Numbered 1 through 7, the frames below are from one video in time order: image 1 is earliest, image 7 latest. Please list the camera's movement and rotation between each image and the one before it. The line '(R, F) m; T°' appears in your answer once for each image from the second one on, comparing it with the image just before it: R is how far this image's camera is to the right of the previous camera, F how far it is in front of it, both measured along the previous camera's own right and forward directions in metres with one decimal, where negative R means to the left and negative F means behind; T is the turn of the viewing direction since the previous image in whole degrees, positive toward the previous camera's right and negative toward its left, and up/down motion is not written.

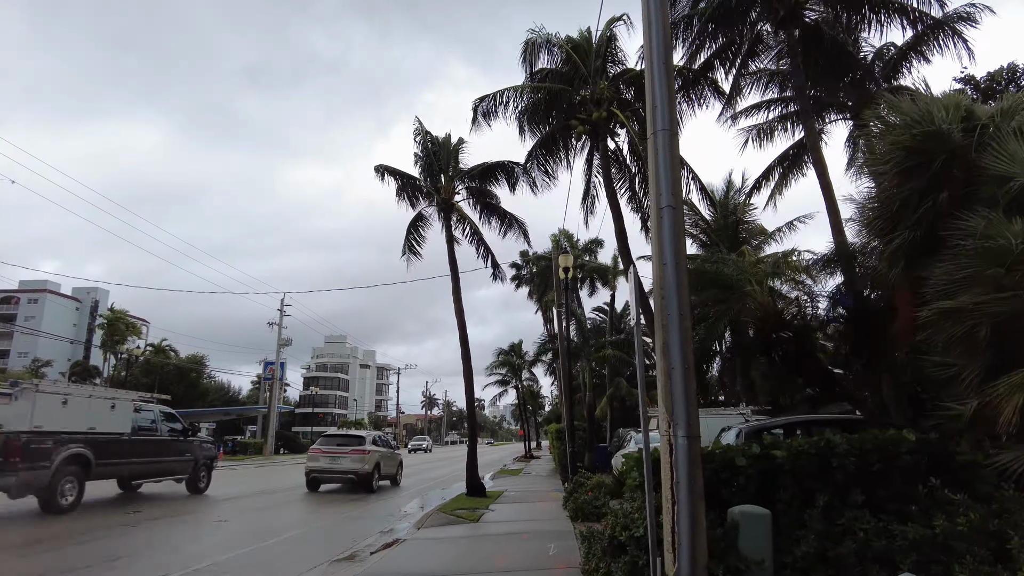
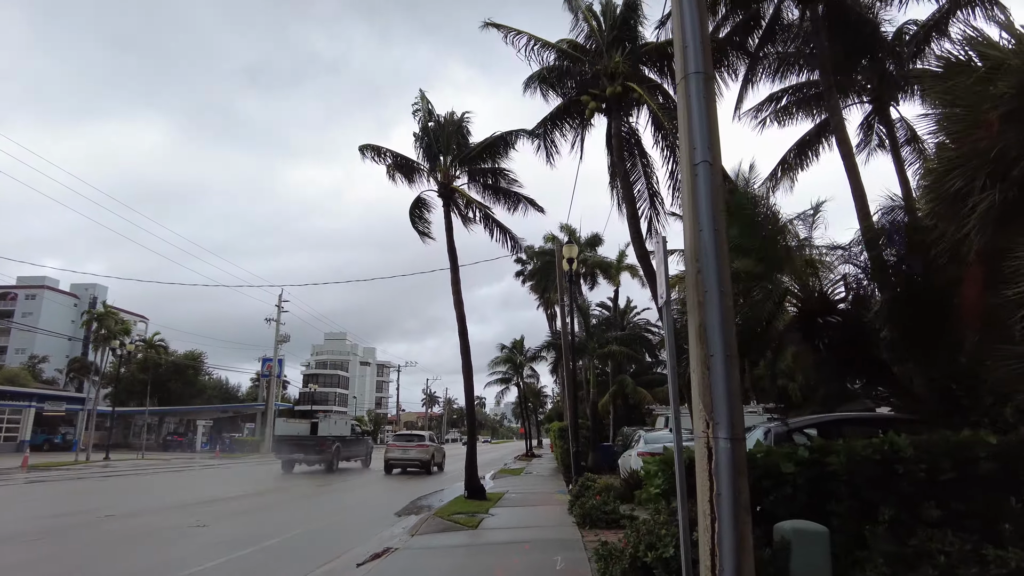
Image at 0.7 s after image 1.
(0.0, +0.7) m; 0°
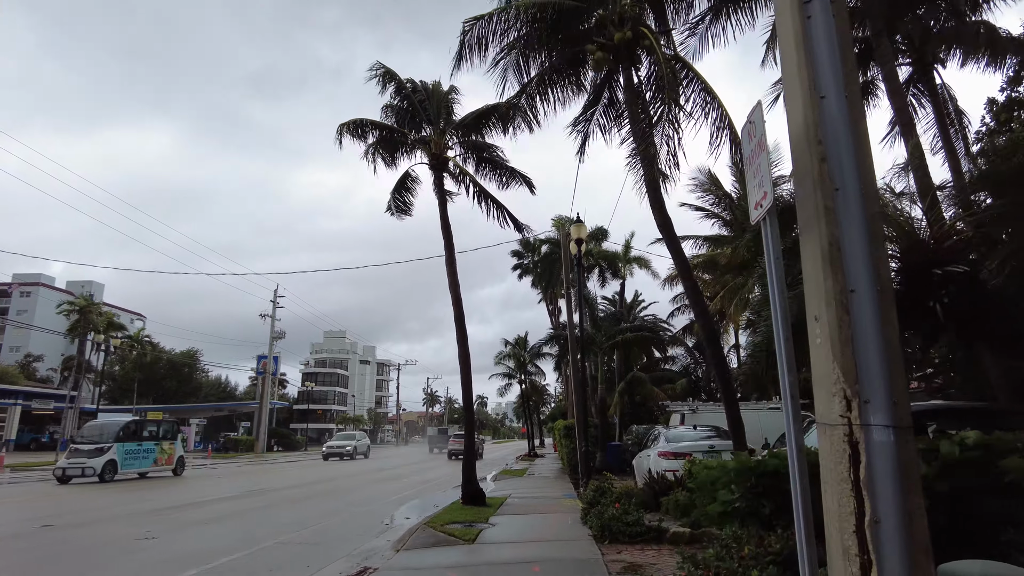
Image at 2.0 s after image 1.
(0.0, +1.4) m; 0°
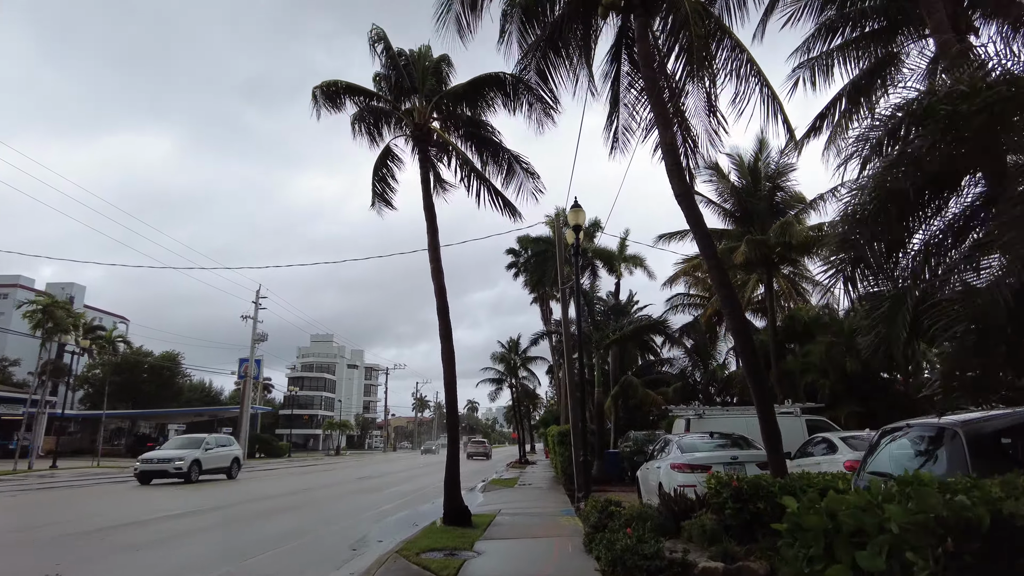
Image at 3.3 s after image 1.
(0.0, +1.4) m; +1°
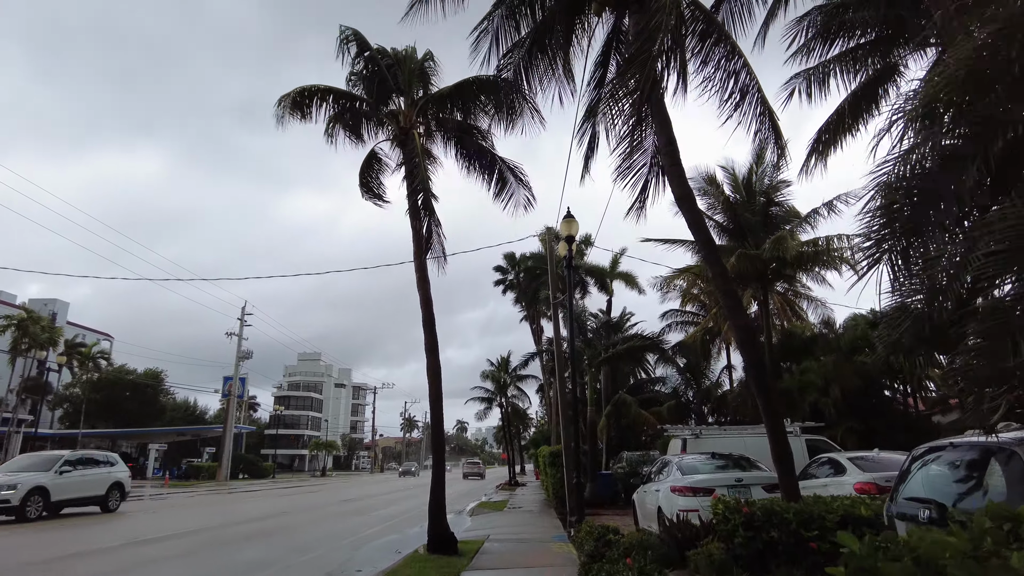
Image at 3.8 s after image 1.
(0.0, +0.5) m; +1°
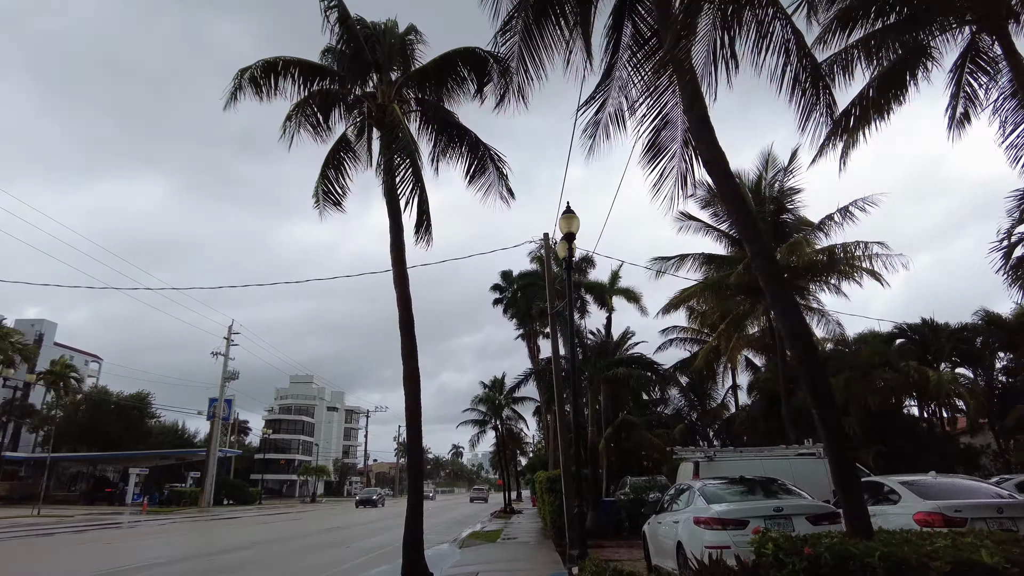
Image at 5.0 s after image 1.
(+0.1, +1.3) m; 0°
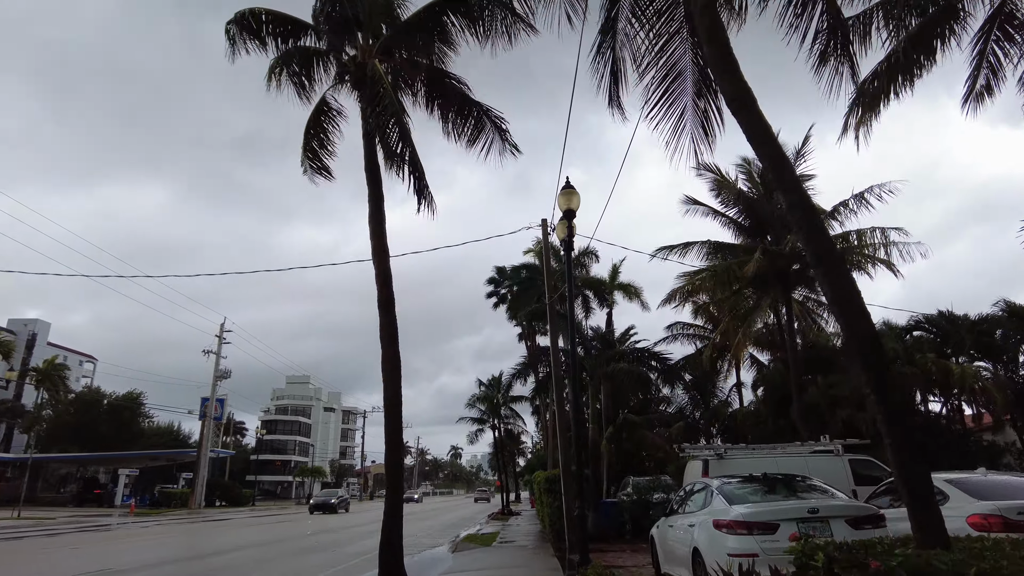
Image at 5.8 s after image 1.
(+0.1, +0.9) m; 0°
